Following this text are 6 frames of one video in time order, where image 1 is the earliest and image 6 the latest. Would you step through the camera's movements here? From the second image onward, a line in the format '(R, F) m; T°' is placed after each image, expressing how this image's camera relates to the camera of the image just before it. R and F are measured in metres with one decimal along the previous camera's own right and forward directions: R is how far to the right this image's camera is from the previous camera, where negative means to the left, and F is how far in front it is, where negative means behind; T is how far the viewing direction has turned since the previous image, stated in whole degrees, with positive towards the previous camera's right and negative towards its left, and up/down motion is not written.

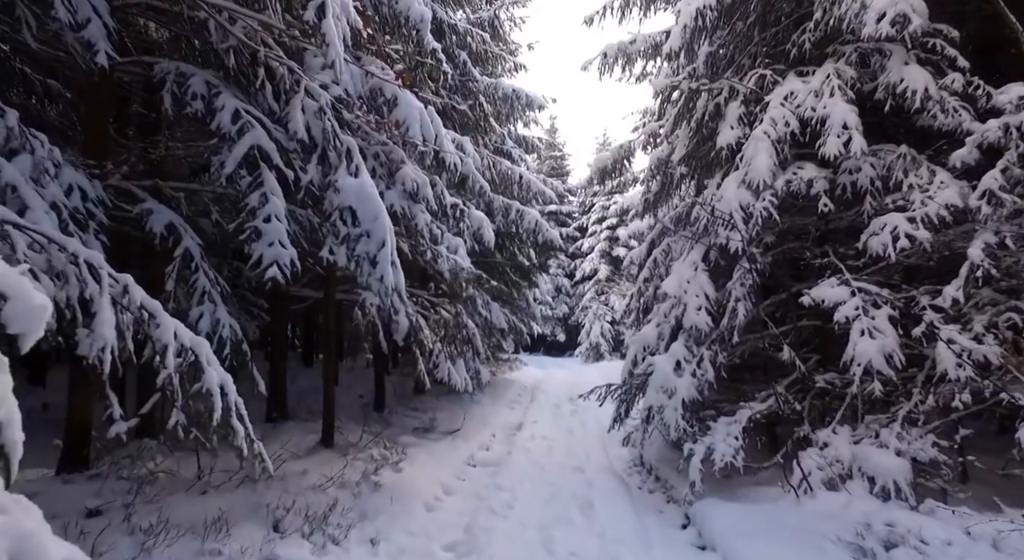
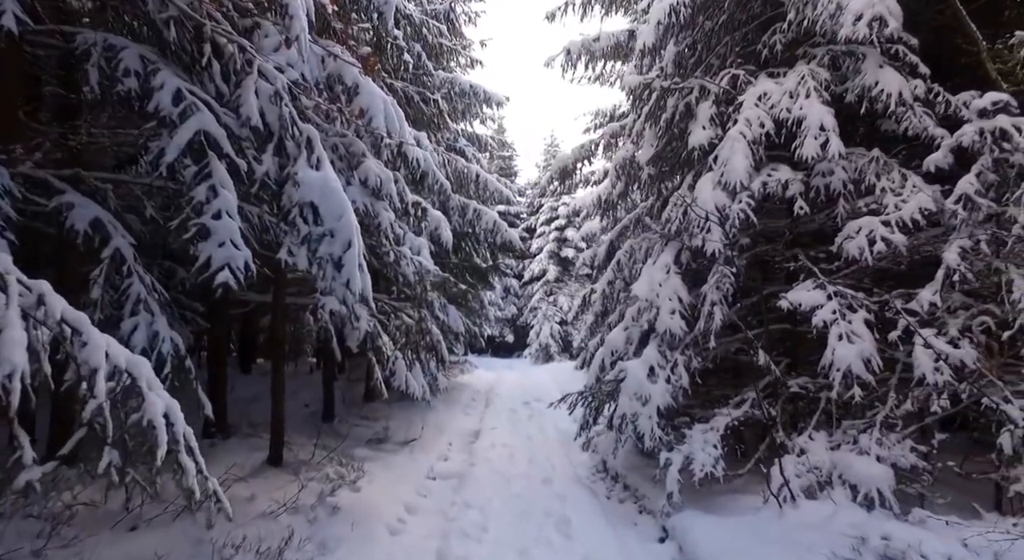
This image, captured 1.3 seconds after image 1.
(-0.3, +0.4) m; +6°
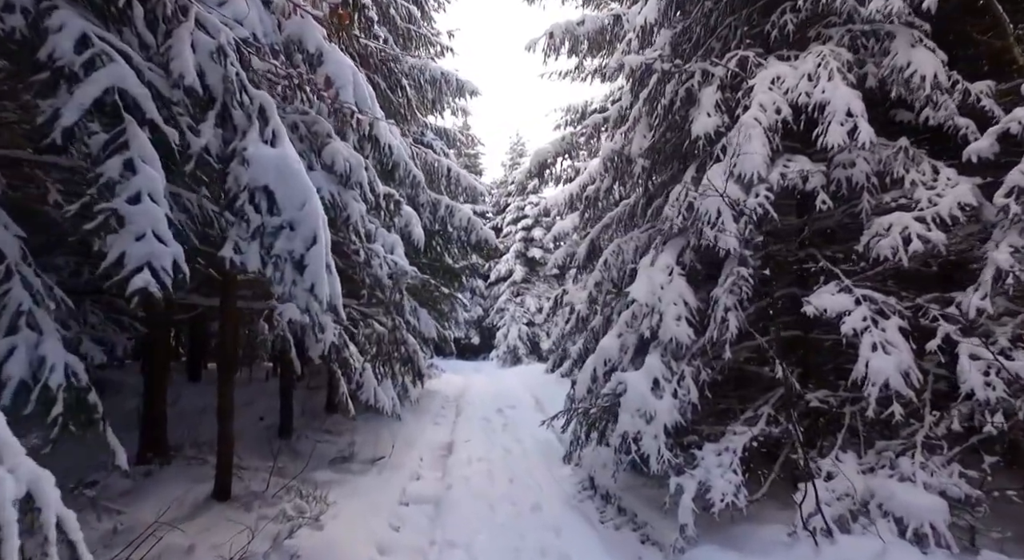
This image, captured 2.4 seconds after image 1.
(-0.3, +0.8) m; +4°
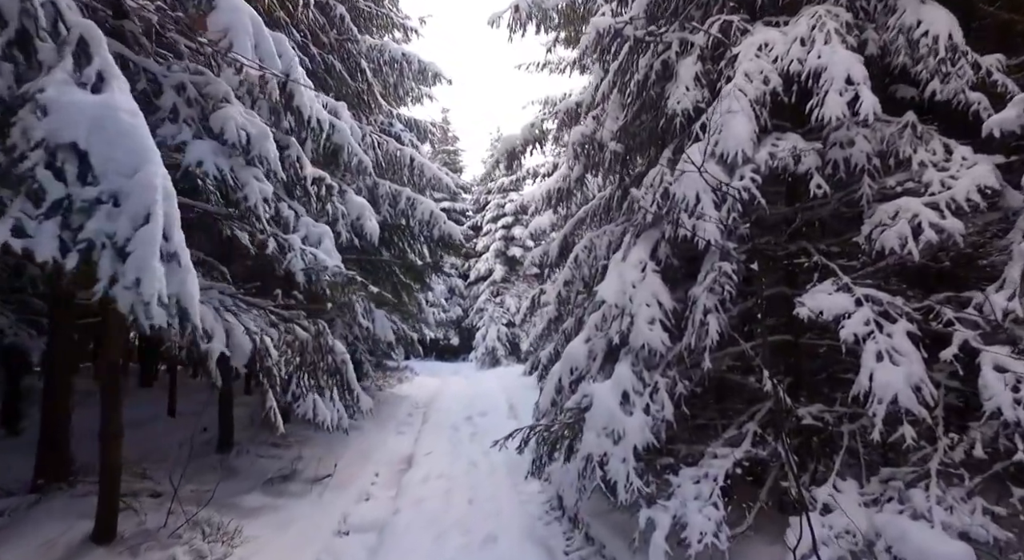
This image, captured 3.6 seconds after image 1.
(+0.4, +0.8) m; +2°
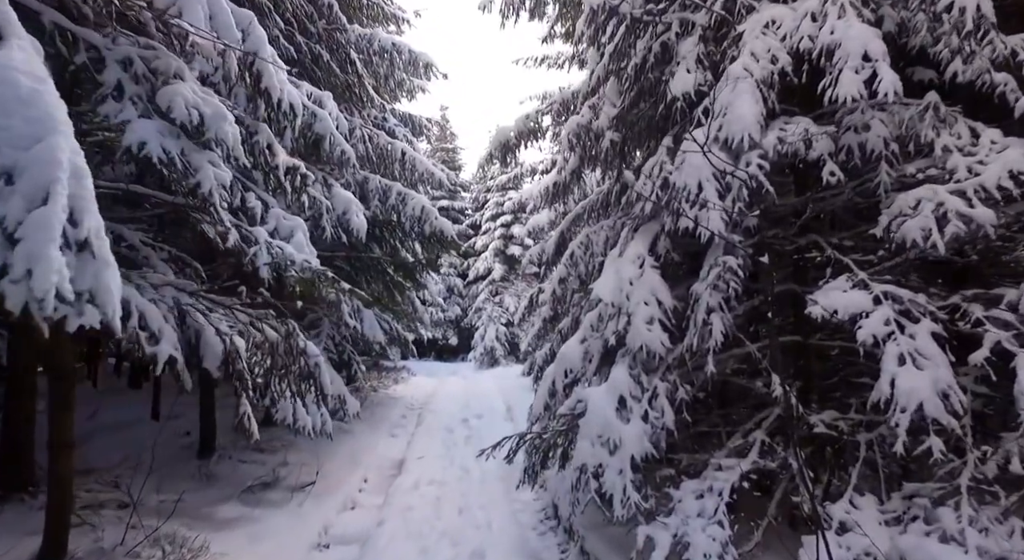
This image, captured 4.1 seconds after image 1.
(+0.1, +0.4) m; 0°
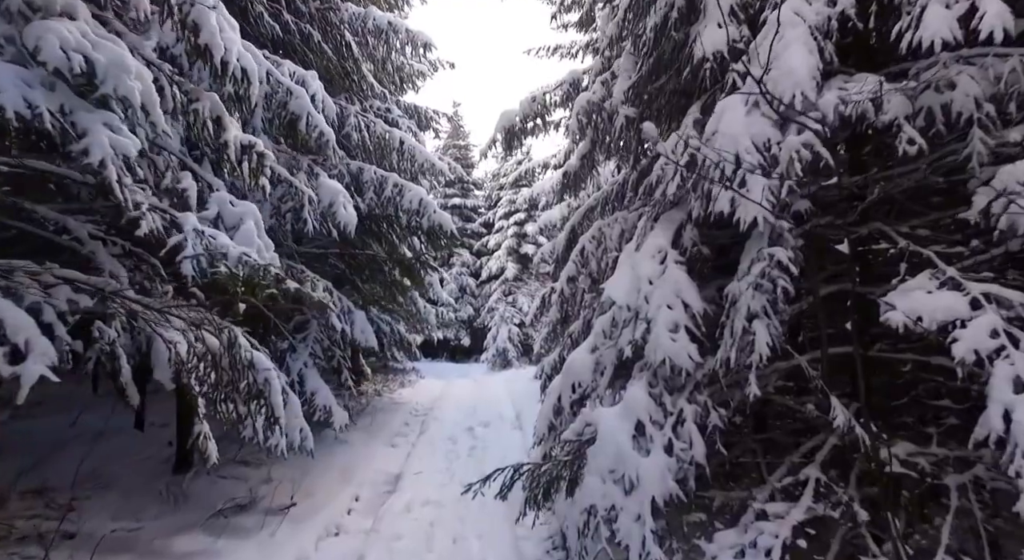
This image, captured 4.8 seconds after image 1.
(+0.2, +0.9) m; -2°
